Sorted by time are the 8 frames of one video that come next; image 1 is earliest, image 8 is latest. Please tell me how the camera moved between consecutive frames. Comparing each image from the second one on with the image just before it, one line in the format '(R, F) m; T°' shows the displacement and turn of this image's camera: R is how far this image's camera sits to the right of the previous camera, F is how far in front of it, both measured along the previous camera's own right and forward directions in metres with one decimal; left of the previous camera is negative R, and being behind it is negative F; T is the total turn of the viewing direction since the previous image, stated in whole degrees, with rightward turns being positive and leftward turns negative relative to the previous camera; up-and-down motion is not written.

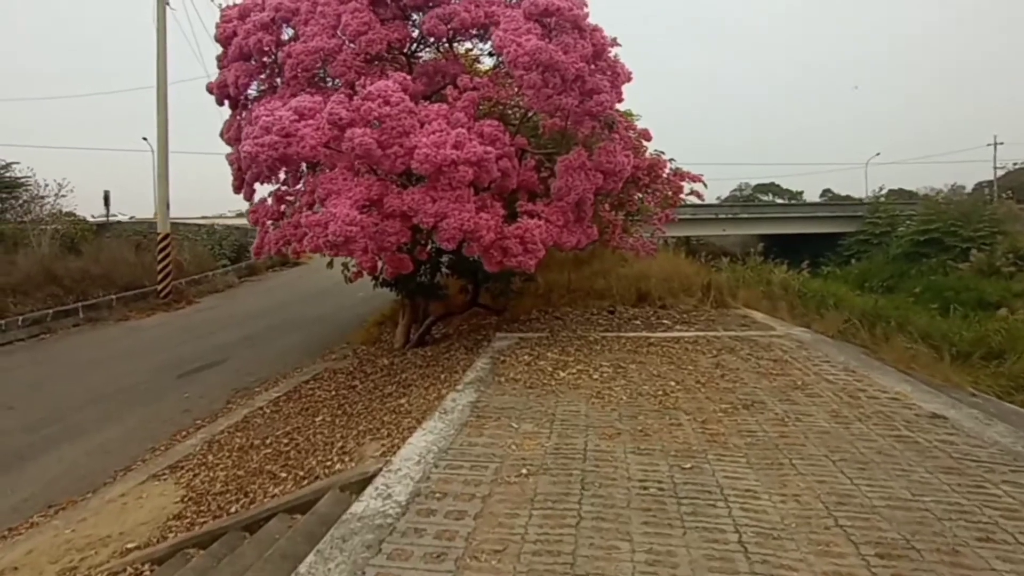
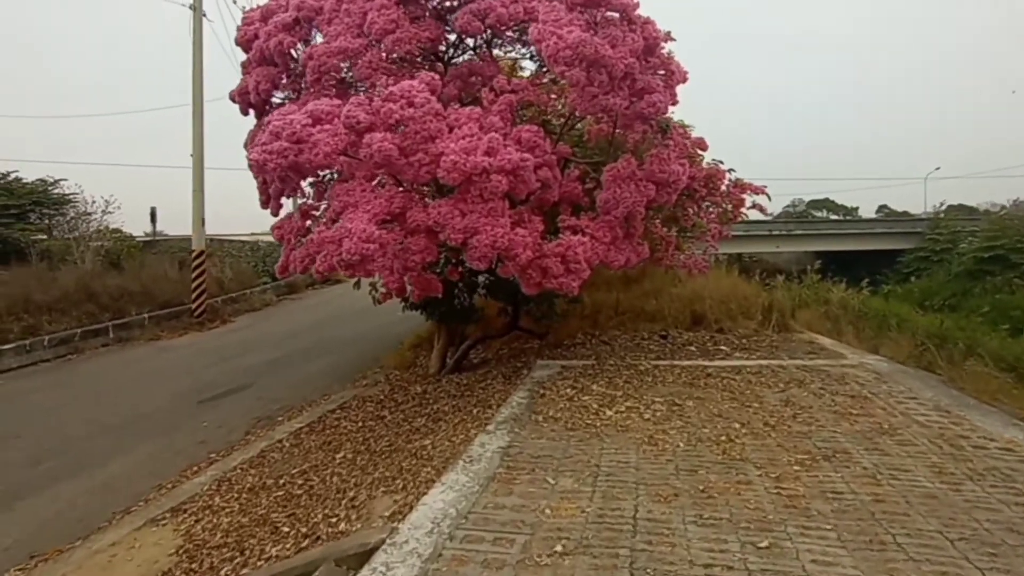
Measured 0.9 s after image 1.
(+0.1, +0.9) m; -3°
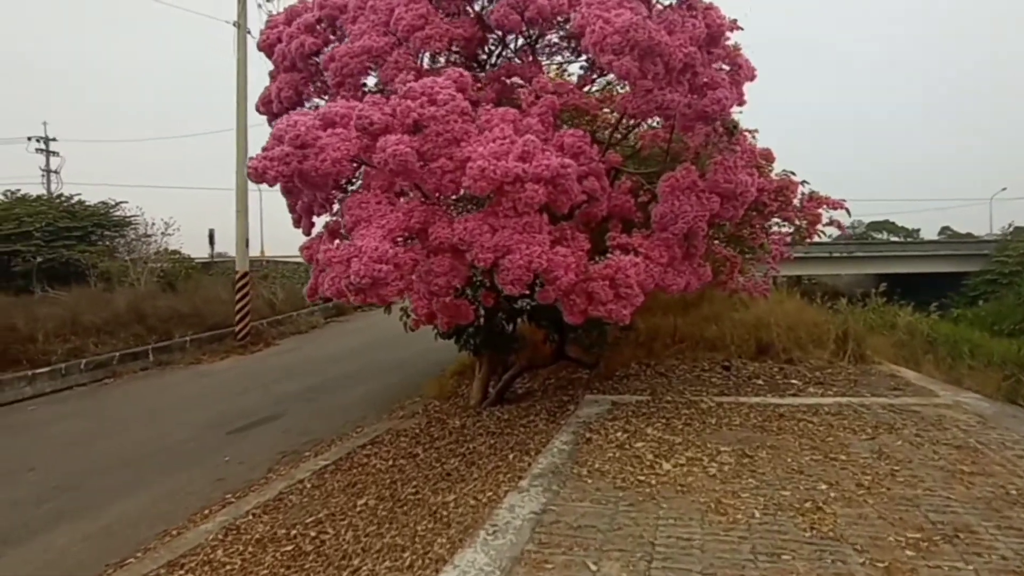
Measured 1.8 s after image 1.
(+0.1, +1.0) m; -3°
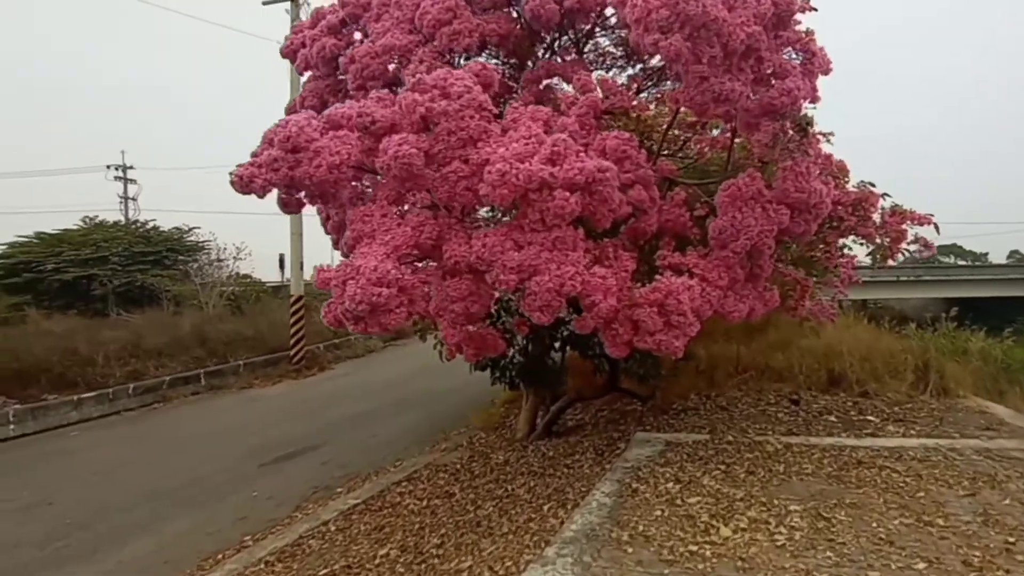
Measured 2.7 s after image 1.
(+0.2, +0.9) m; -4°
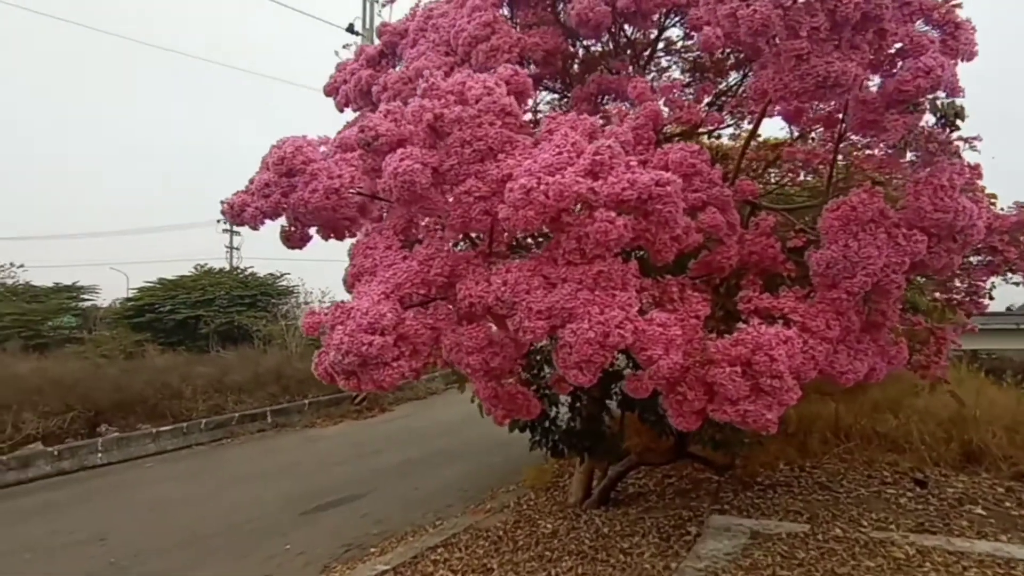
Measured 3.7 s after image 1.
(+0.2, +1.2) m; -4°
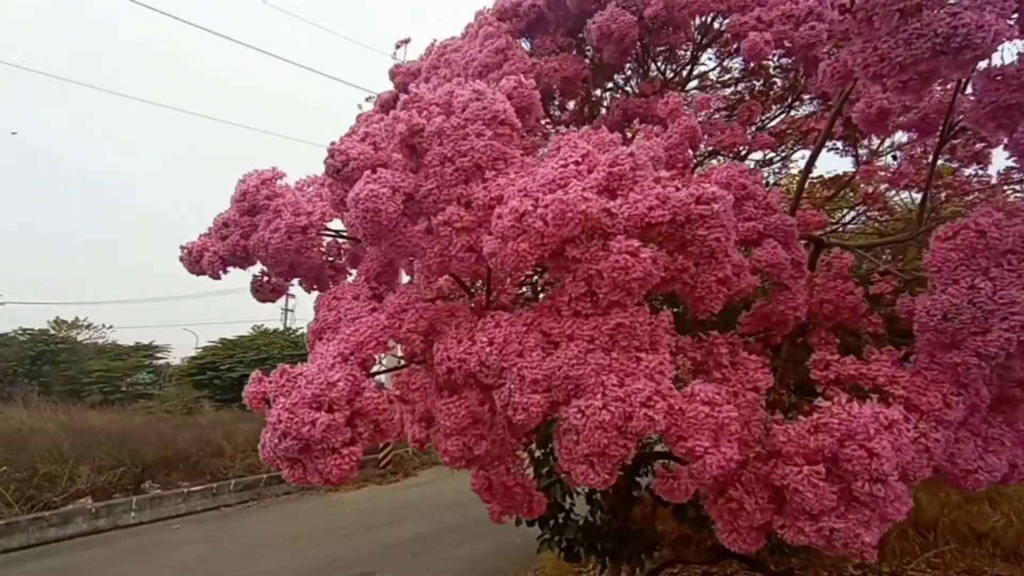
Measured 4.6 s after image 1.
(+0.1, +1.0) m; -2°
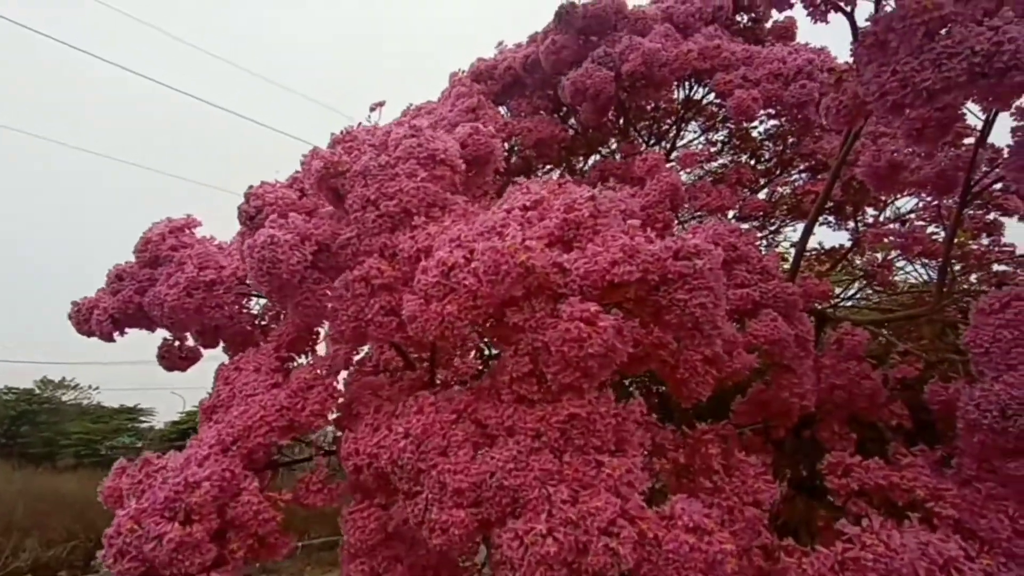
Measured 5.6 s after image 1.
(+0.1, +0.6) m; +1°
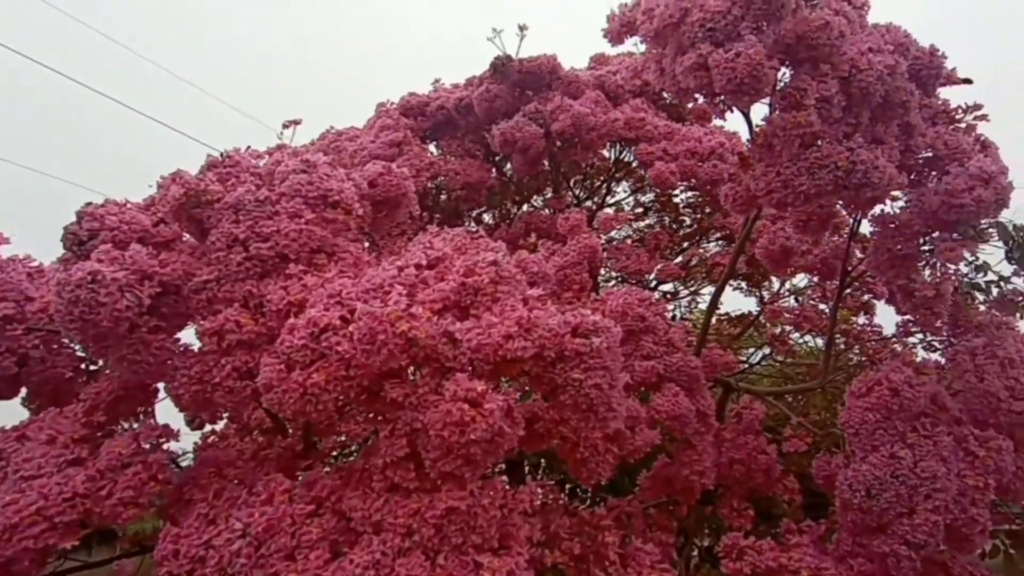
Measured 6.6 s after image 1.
(+0.1, +0.2) m; +4°
